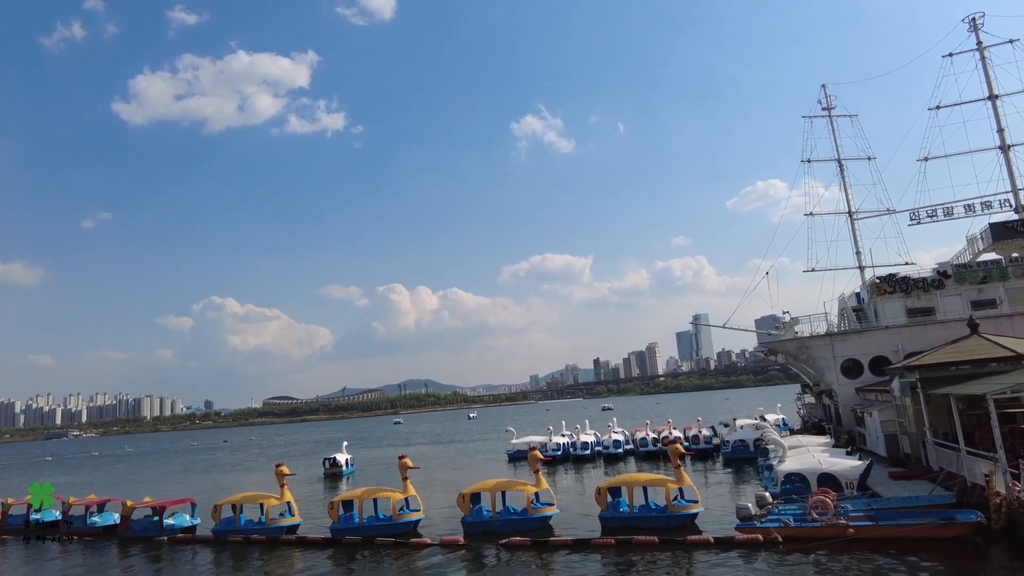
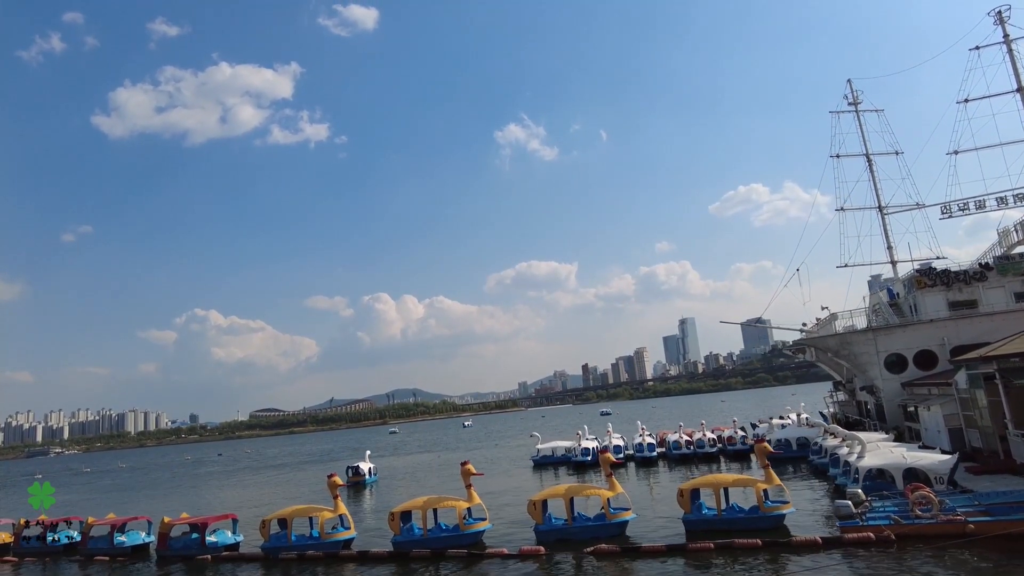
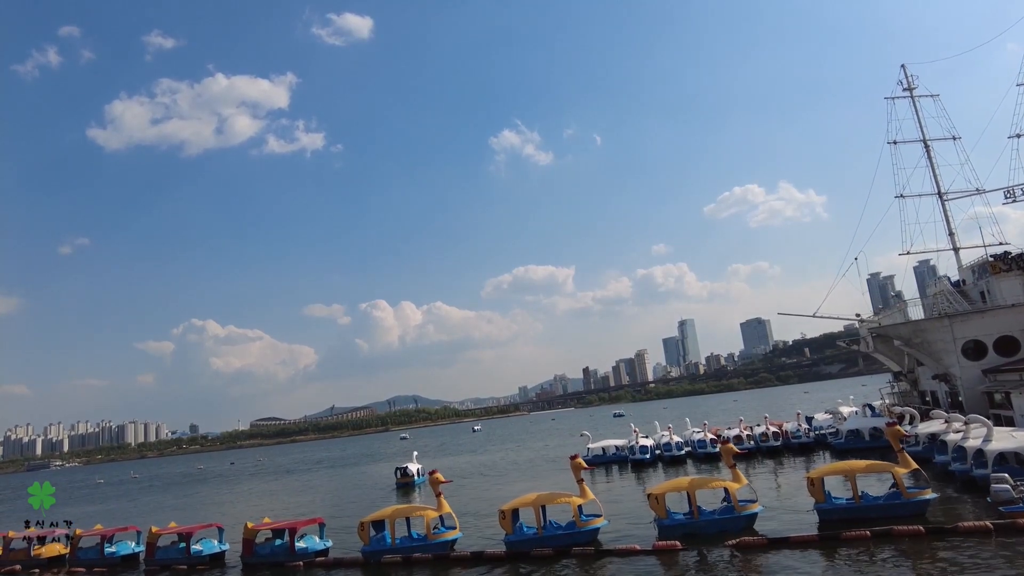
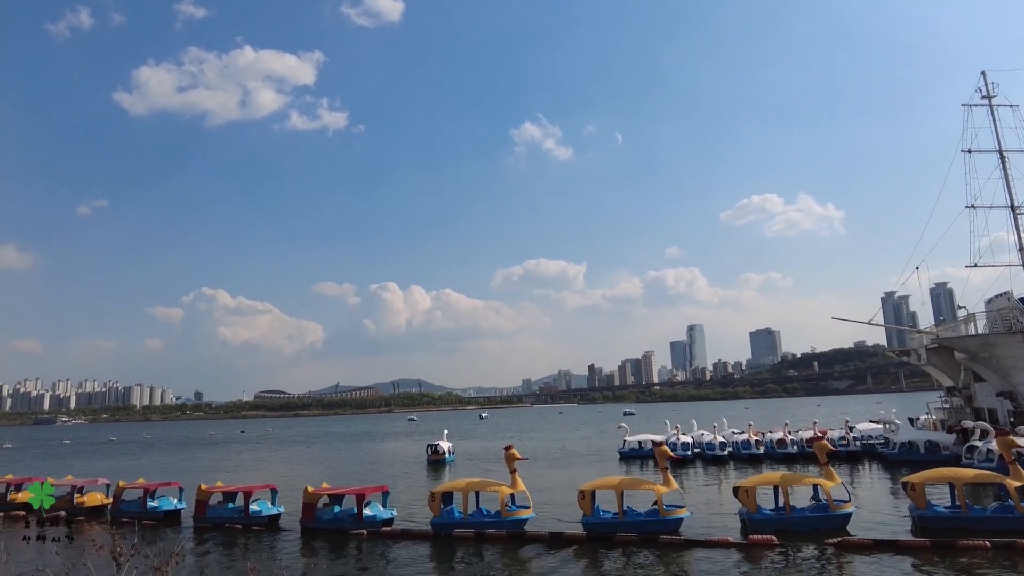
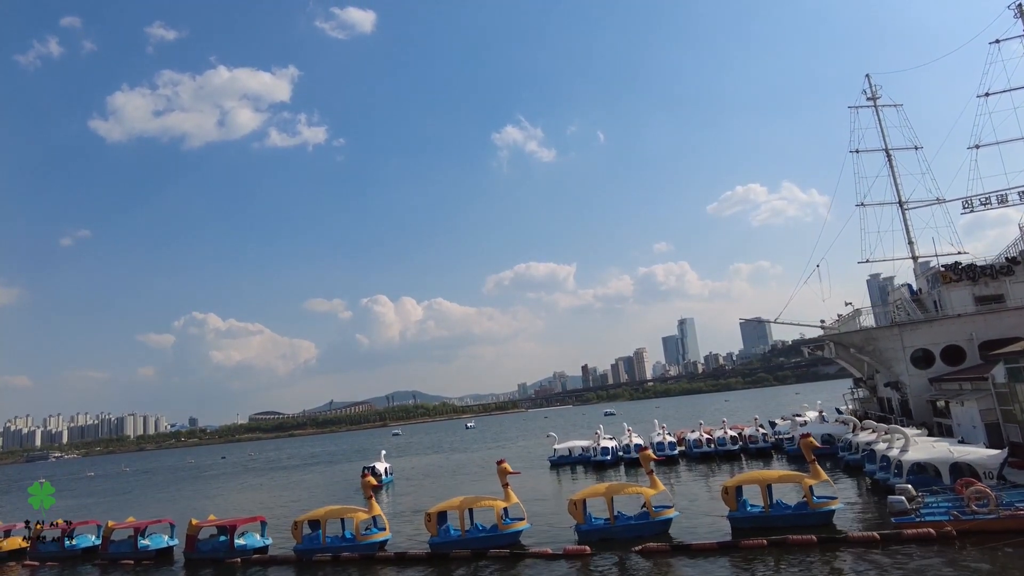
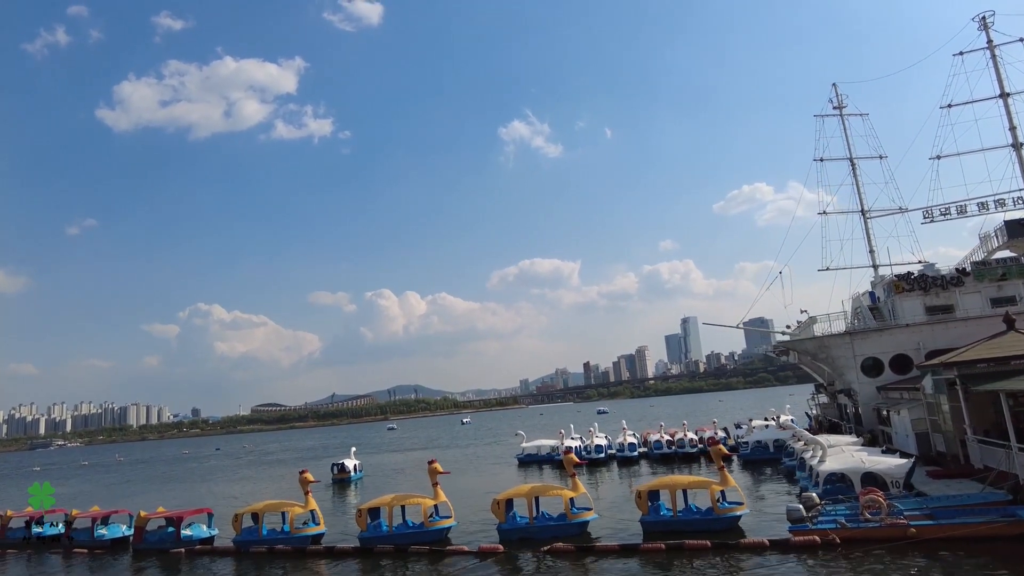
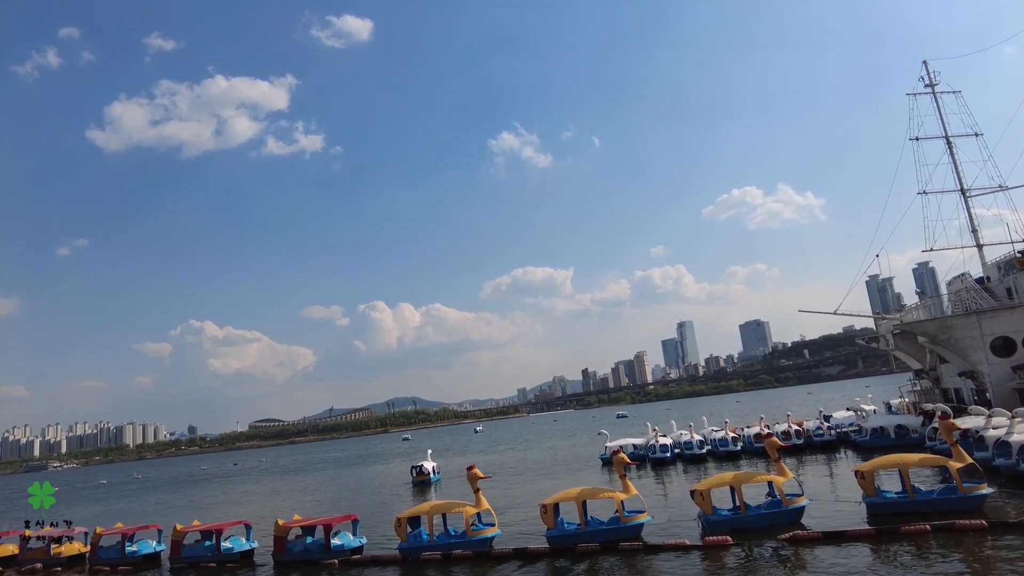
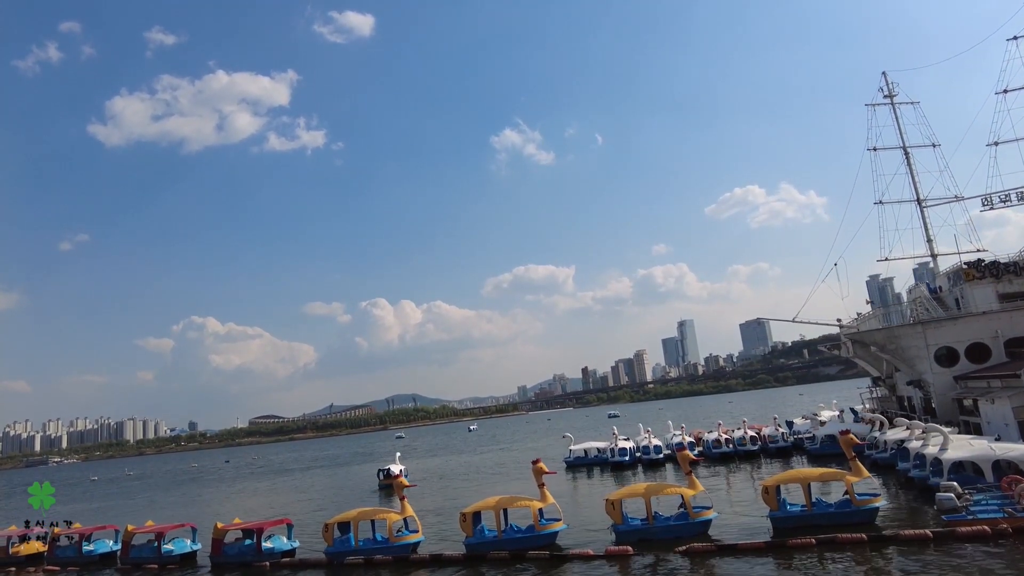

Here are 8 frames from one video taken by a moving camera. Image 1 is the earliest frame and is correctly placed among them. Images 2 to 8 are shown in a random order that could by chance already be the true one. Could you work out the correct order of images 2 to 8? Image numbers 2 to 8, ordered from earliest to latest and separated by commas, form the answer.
6, 2, 5, 8, 3, 7, 4
